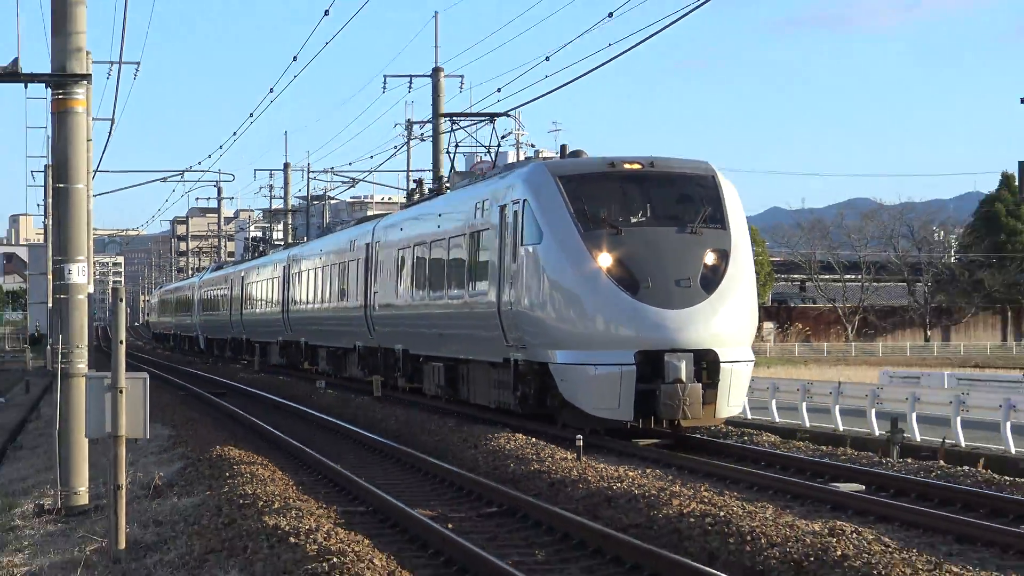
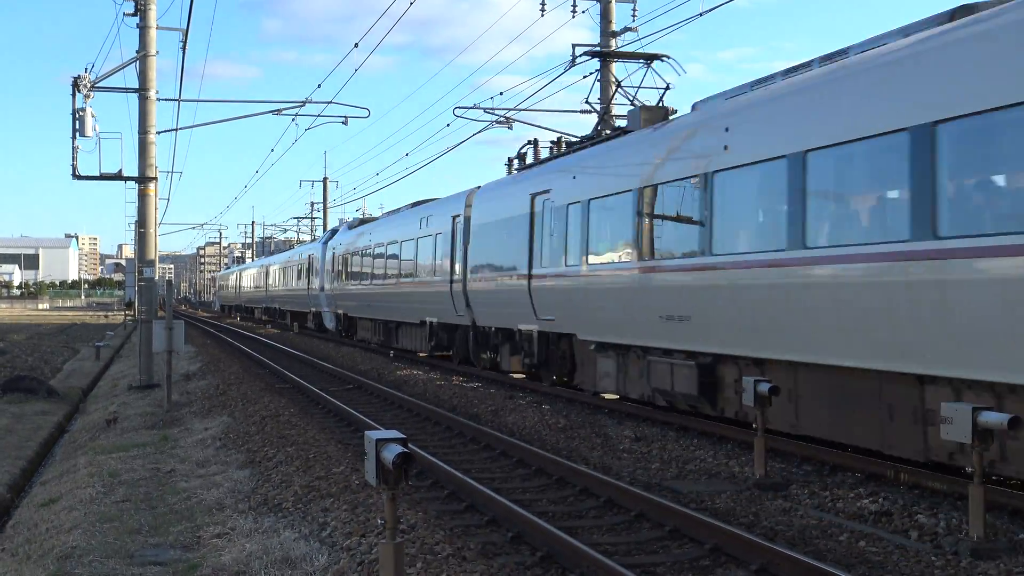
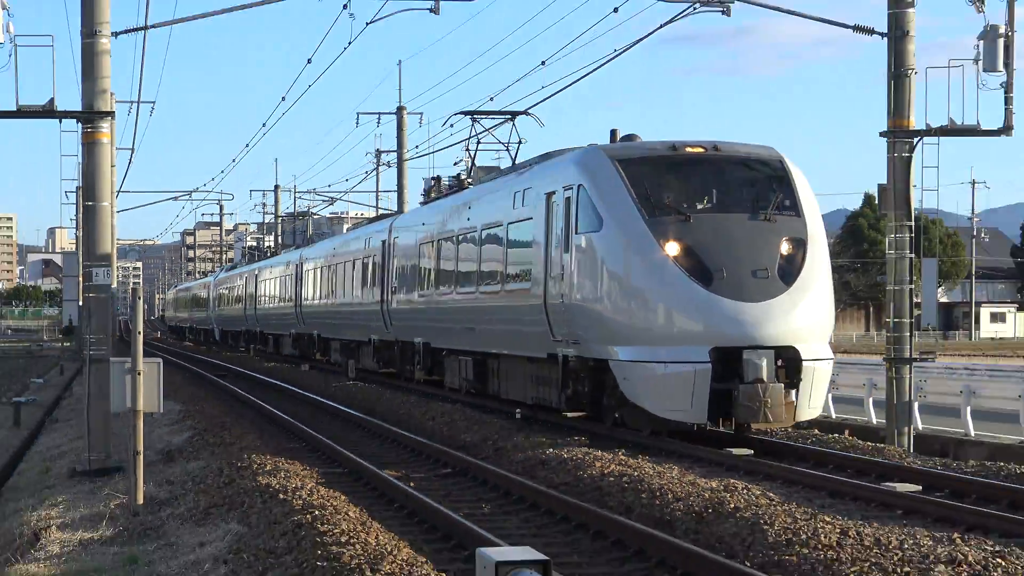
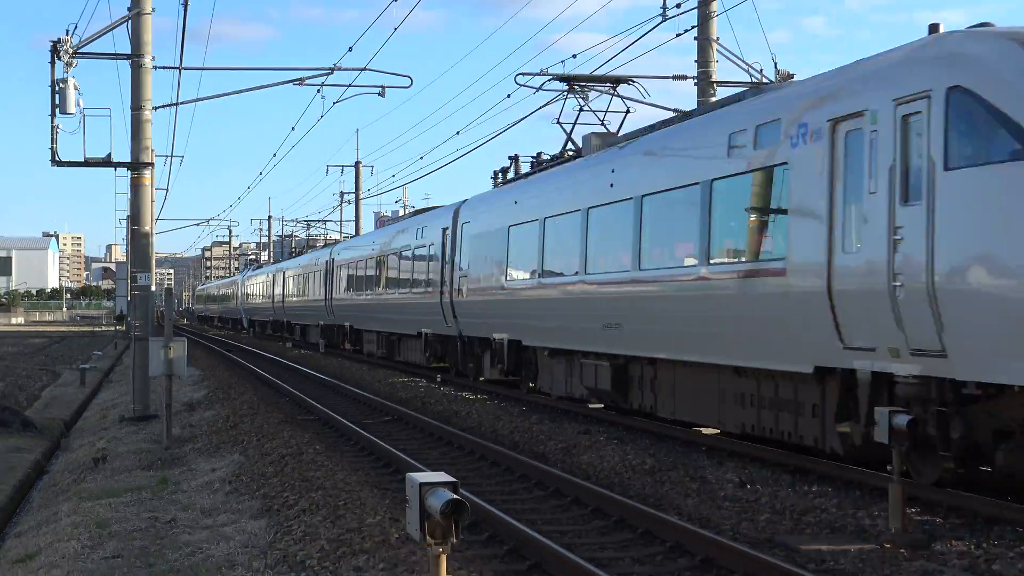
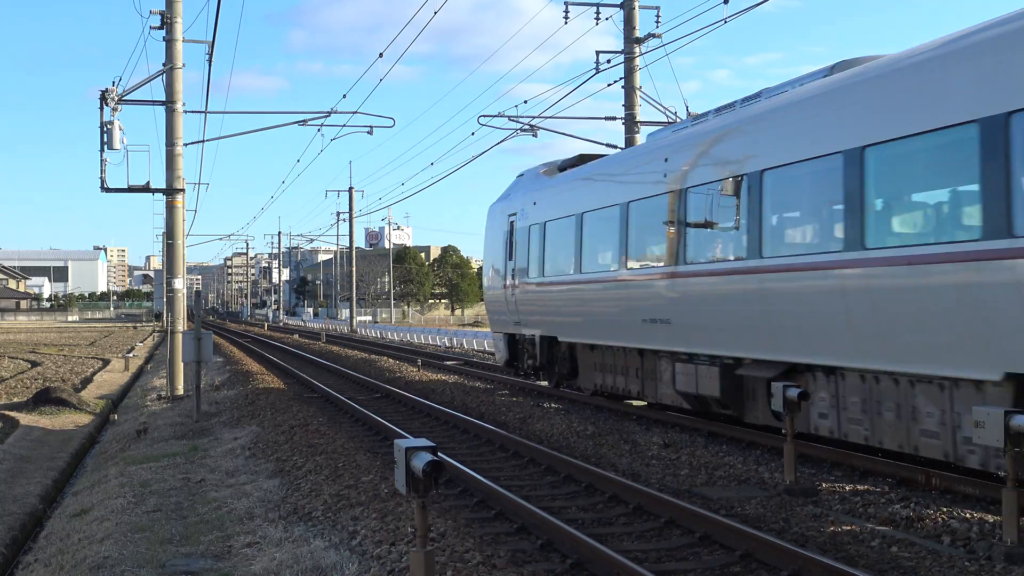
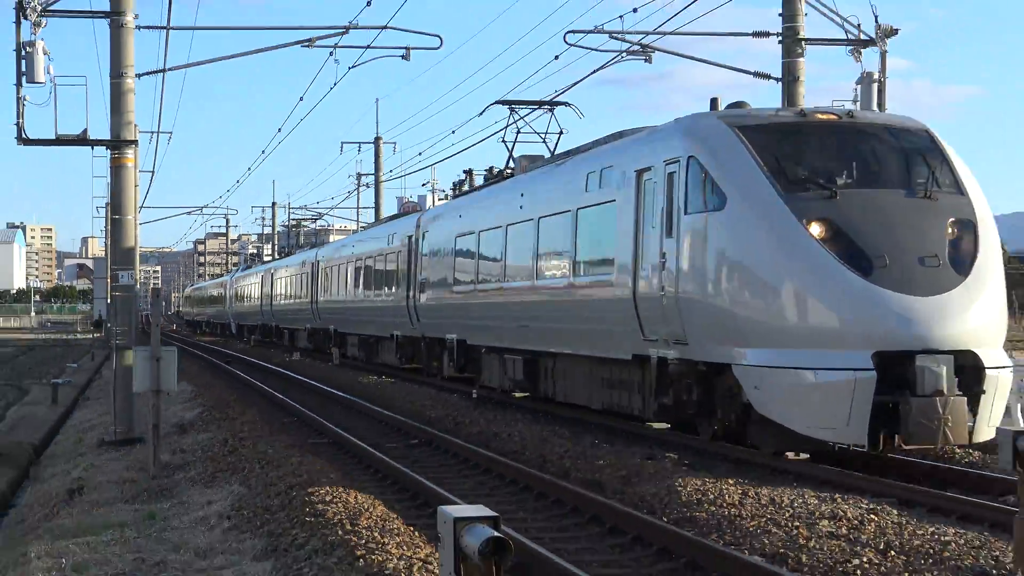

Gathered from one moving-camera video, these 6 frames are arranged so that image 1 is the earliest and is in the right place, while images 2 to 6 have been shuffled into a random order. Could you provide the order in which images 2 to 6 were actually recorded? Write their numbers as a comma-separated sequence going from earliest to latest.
3, 6, 4, 2, 5
